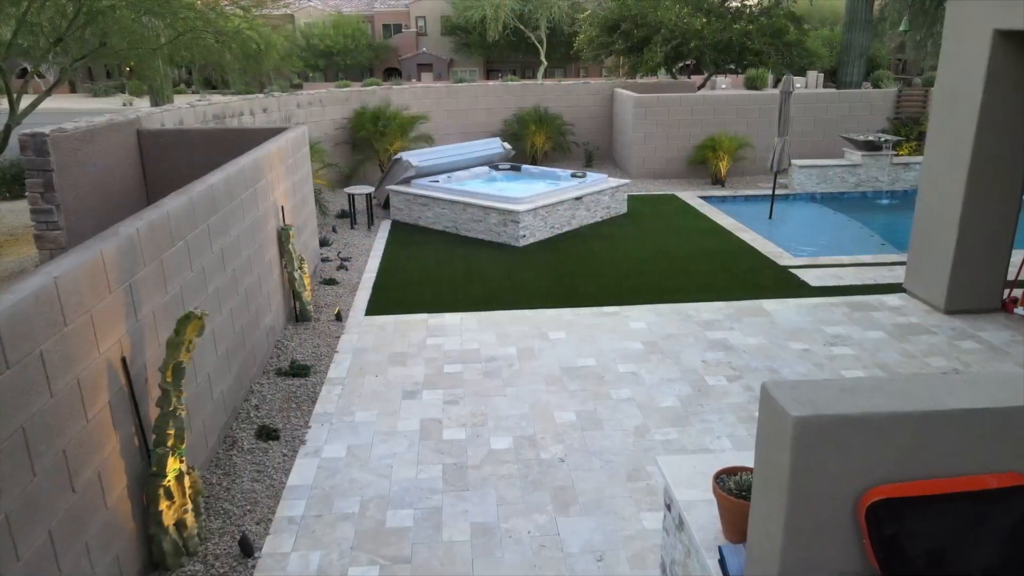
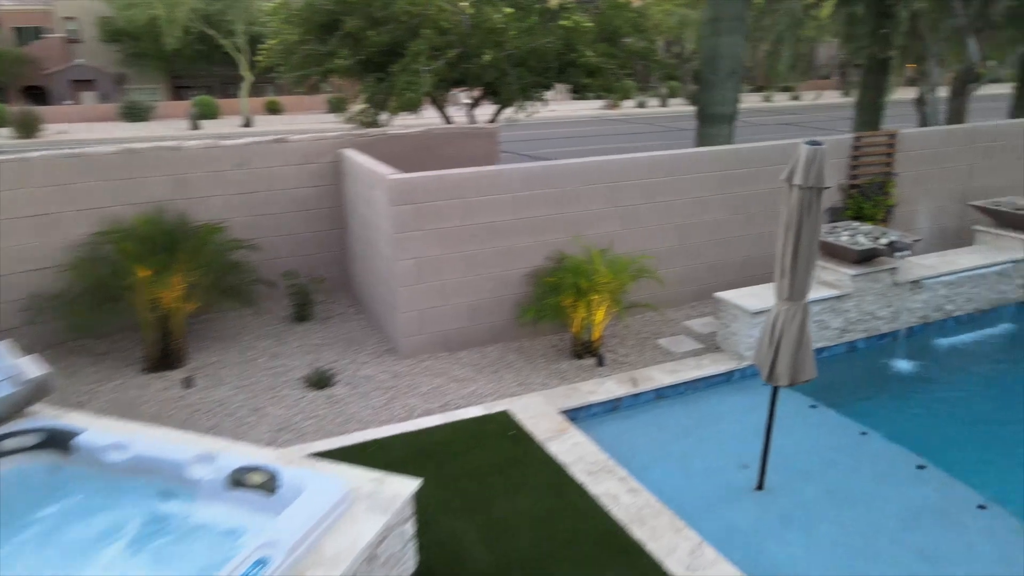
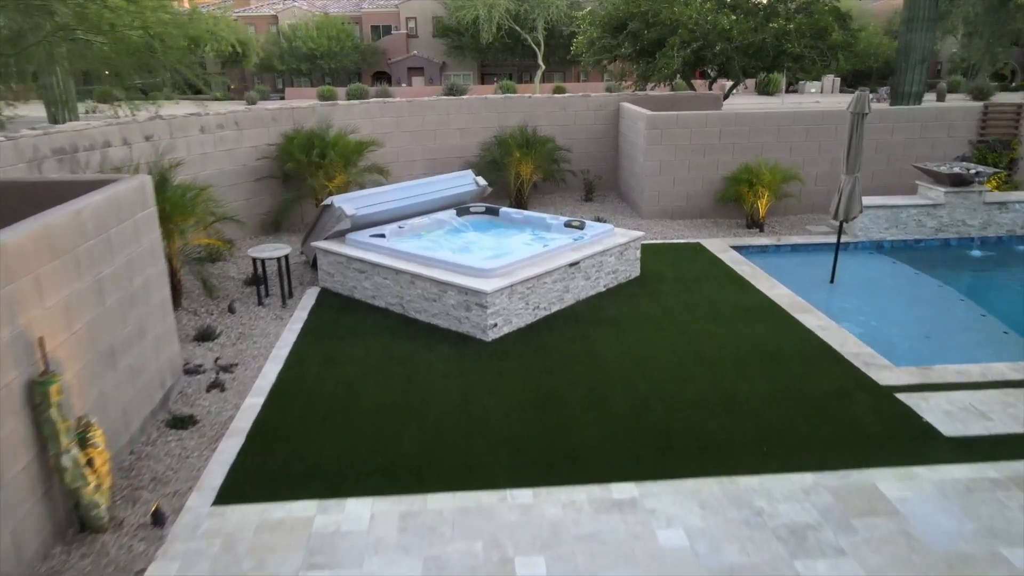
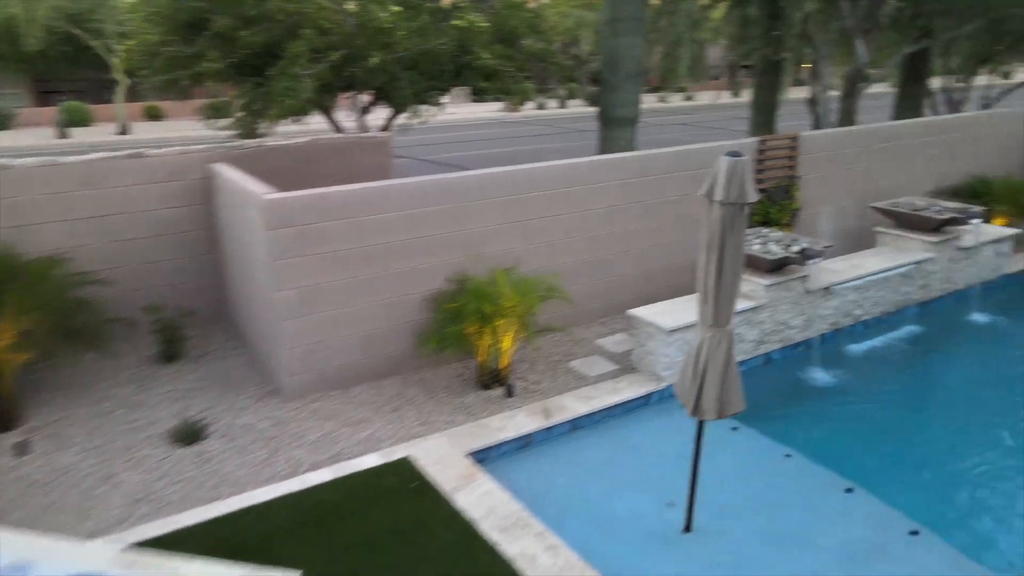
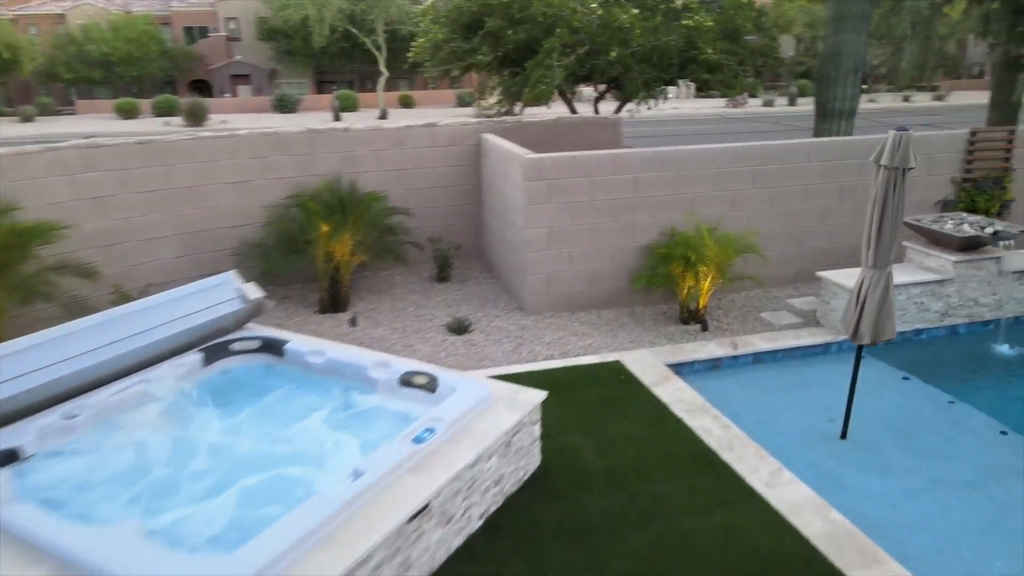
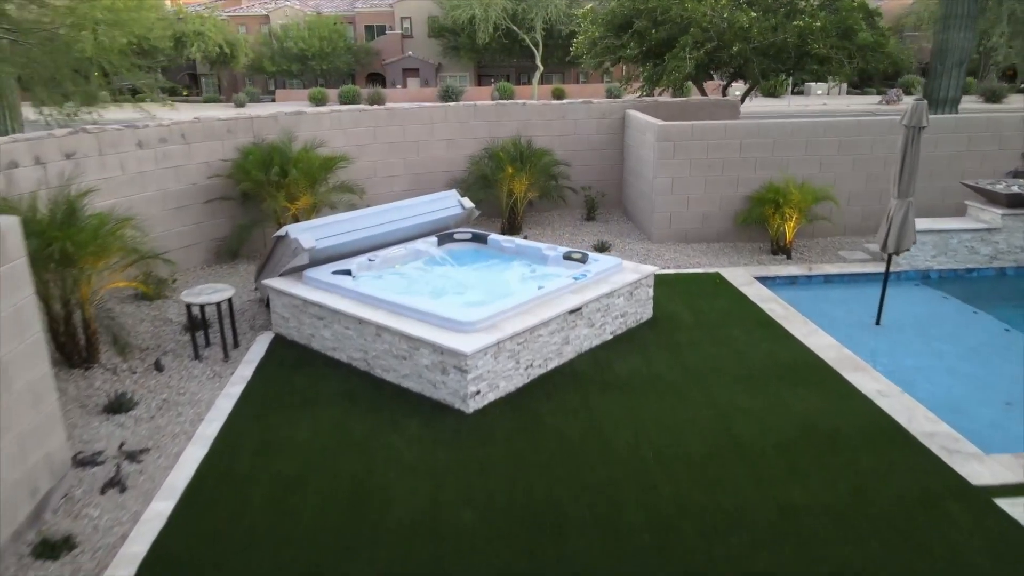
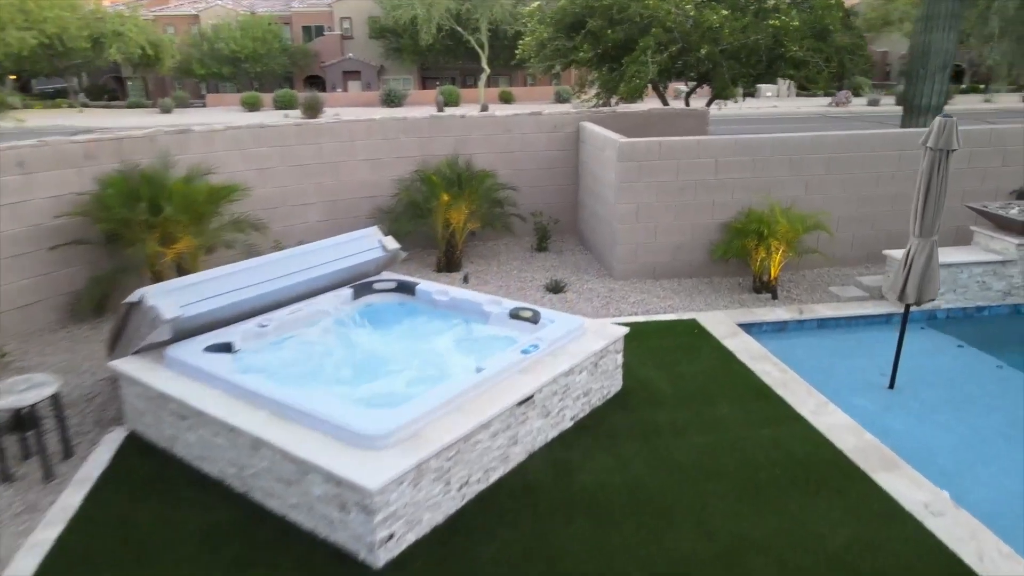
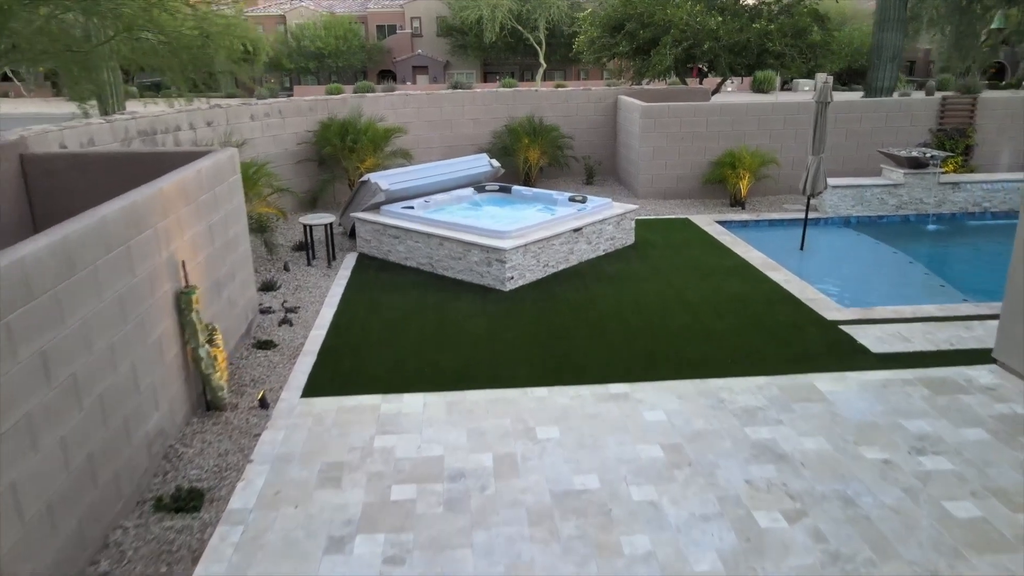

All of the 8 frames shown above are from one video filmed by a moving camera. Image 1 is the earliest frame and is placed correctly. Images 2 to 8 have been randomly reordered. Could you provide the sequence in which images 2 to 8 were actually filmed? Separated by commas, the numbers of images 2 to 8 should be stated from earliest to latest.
8, 3, 6, 7, 5, 2, 4
